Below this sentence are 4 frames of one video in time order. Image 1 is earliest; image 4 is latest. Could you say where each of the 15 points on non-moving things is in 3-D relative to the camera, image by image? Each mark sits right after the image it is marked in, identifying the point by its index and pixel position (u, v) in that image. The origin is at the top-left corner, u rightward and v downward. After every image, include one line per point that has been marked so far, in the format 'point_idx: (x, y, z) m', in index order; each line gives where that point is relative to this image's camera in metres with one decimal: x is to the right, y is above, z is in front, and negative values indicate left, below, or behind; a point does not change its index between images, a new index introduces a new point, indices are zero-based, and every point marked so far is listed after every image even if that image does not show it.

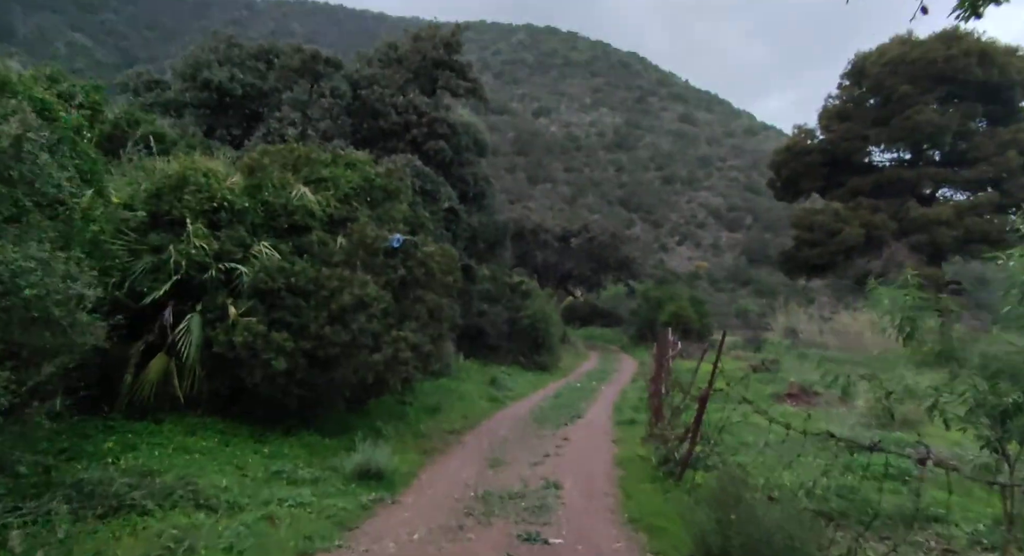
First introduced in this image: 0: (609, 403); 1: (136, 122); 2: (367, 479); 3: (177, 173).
0: (+2.5, -3.2, +17.9) m
1: (-8.8, +3.7, +16.5) m
2: (-1.7, -2.4, +8.4) m
3: (-4.7, +1.5, +9.7) m
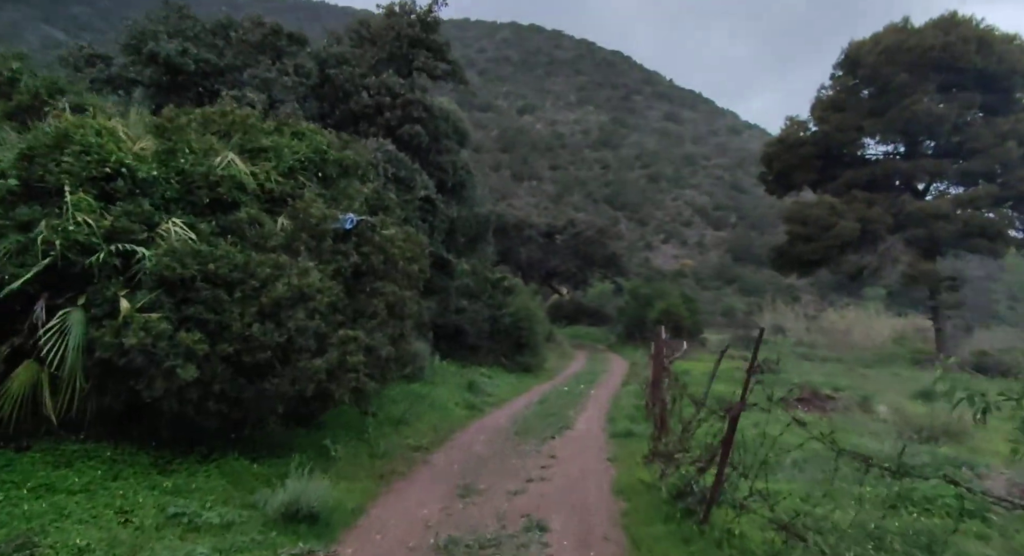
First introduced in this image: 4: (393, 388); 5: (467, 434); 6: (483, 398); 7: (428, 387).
0: (+2.0, -3.0, +16.0) m
1: (-9.3, +3.8, +14.4) m
2: (-2.0, -2.3, +6.5) m
3: (-4.9, +1.6, +7.7) m
4: (-2.6, -2.4, +15.2) m
5: (-0.8, -2.9, +13.1) m
6: (-0.7, -3.0, +17.5) m
7: (-2.1, -2.7, +17.2) m
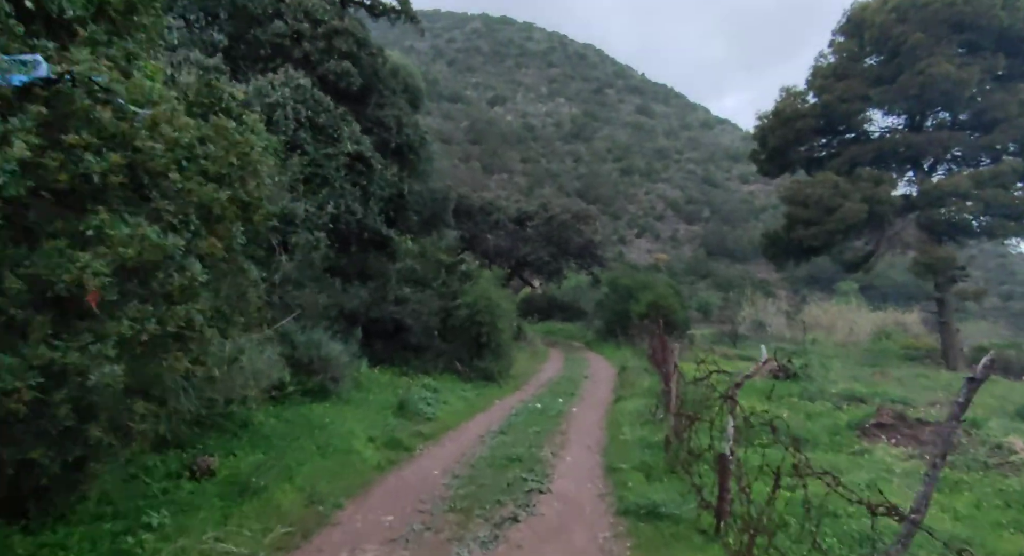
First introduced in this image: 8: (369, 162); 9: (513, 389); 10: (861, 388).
0: (+1.2, -2.5, +10.7) m
1: (-10.0, +4.3, +8.6) m
2: (-2.4, -1.8, +1.0) m
3: (-5.5, +2.0, +2.1) m
4: (-3.4, -1.9, +9.7) m
5: (-1.6, -2.5, +7.6) m
6: (-1.6, -2.5, +12.0) m
7: (-2.9, -2.2, +11.6) m
8: (-4.0, +3.2, +19.6) m
9: (0.0, -3.0, +18.8) m
10: (+9.0, -2.8, +17.9) m
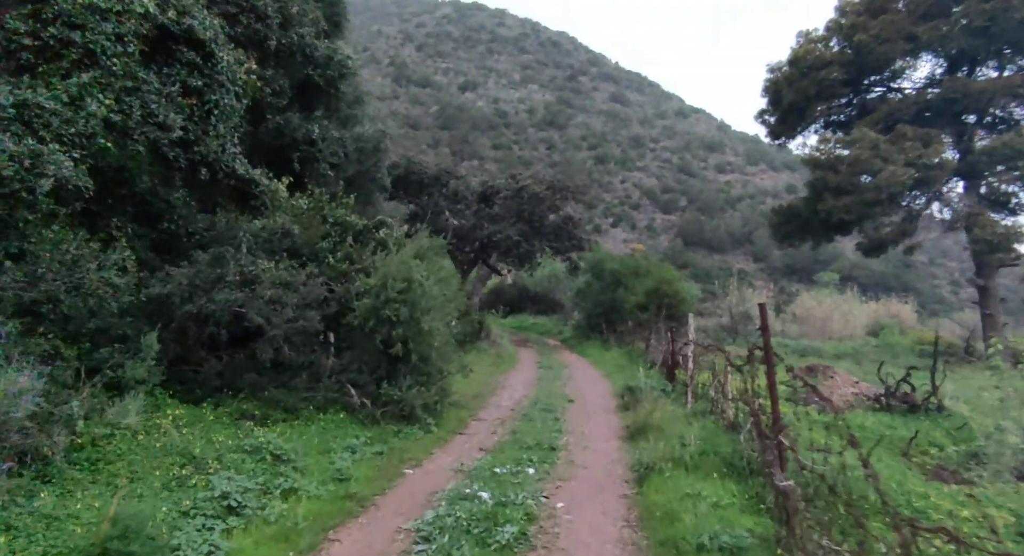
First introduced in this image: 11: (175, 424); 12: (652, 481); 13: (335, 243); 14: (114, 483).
0: (+0.5, -2.1, +2.7) m
1: (-10.7, +4.7, +0.1) m
2: (-2.7, -1.5, -7.1) m
3: (-5.8, +2.4, -6.1) m
4: (-4.0, -1.5, +1.6) m
5: (-2.1, -2.0, -0.4) m
6: (-2.3, -2.1, +4.0) m
7: (-3.7, -1.7, +3.6) m
8: (-5.0, +3.8, +11.4) m
9: (-1.0, -2.4, +10.9) m
10: (+8.1, -2.2, +10.3) m
11: (-4.0, -1.7, +8.4) m
12: (+1.5, -2.2, +7.7) m
13: (-3.2, +0.7, +12.6) m
14: (-3.6, -1.8, +6.5) m
